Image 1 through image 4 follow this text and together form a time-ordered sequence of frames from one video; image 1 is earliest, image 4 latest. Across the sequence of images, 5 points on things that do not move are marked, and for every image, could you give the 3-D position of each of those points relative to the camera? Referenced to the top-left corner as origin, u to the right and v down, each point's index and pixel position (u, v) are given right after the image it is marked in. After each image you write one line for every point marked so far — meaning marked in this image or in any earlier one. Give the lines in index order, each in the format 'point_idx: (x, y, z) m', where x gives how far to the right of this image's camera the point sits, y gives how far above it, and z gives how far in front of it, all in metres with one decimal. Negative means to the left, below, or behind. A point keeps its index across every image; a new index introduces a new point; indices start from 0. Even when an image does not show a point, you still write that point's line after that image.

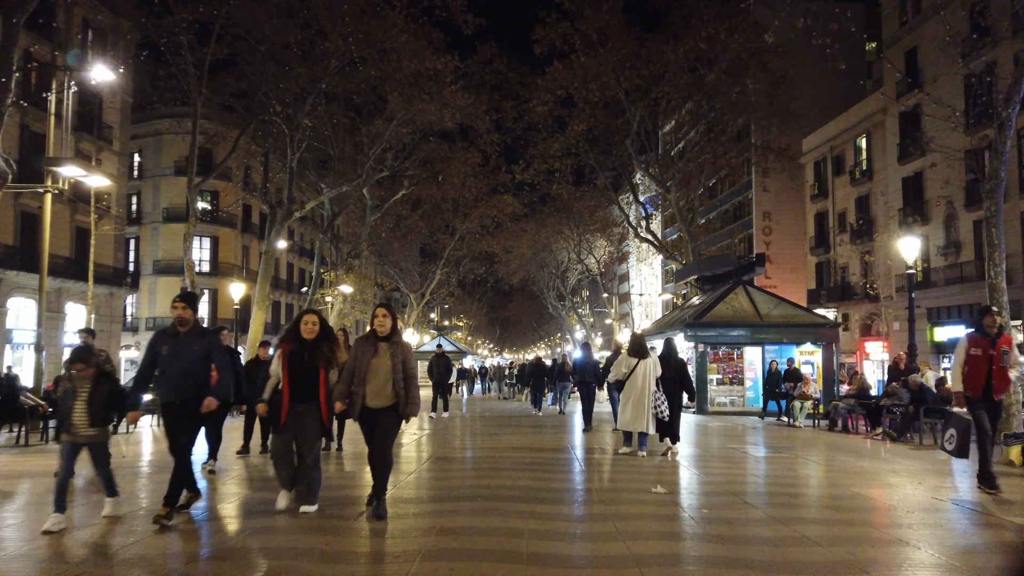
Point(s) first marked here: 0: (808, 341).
0: (+6.4, -1.2, +18.1) m
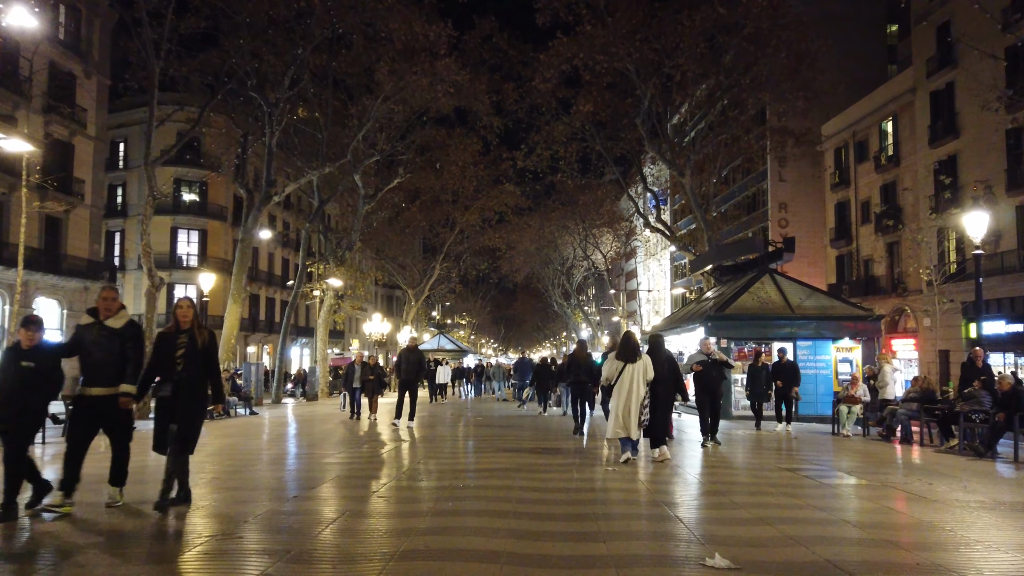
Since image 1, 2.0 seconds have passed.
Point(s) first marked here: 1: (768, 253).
0: (+6.4, -0.9, +15.9) m
1: (+5.6, +0.8, +18.1) m
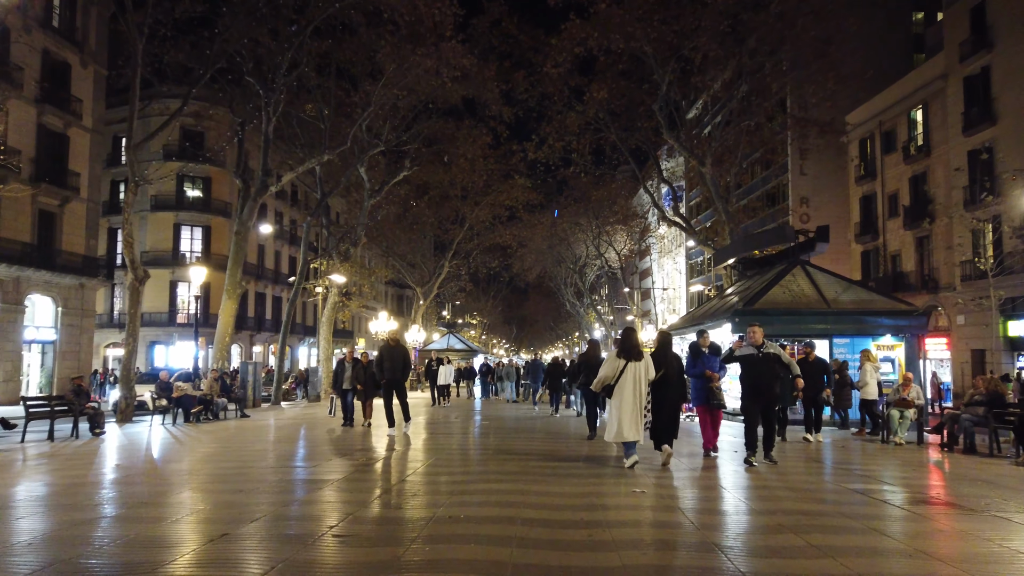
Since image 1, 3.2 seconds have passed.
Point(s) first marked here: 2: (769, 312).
0: (+6.6, -0.8, +14.6) m
1: (+5.8, +0.9, +16.8) m
2: (+4.5, -0.4, +14.6) m
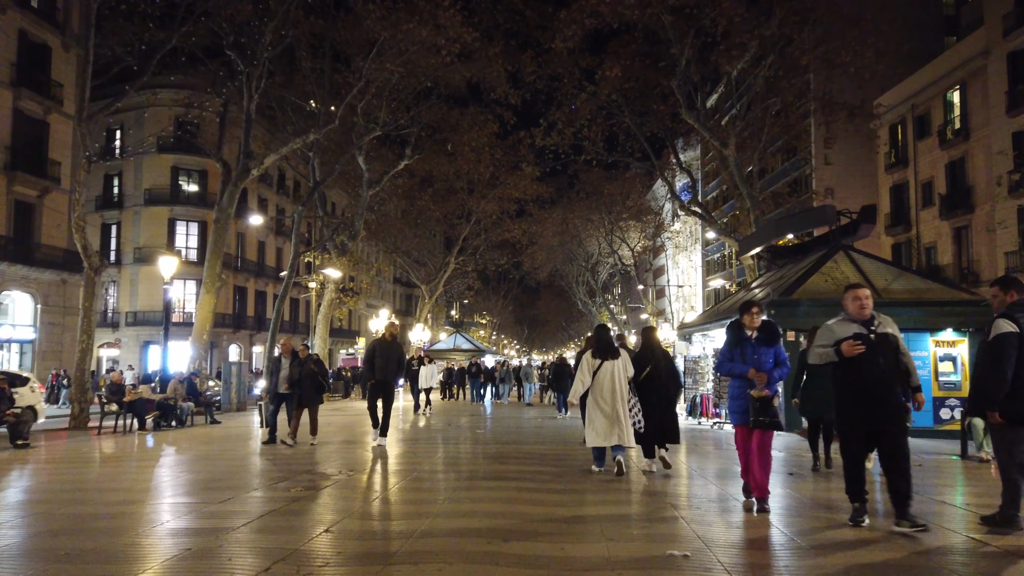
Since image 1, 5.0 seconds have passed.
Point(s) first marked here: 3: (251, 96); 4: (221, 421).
0: (+6.6, -0.6, +12.7) m
1: (+5.8, +1.1, +14.8) m
2: (+4.5, -0.2, +12.6) m
3: (-6.2, +4.6, +19.9) m
4: (-5.4, -2.5, +15.6) m
